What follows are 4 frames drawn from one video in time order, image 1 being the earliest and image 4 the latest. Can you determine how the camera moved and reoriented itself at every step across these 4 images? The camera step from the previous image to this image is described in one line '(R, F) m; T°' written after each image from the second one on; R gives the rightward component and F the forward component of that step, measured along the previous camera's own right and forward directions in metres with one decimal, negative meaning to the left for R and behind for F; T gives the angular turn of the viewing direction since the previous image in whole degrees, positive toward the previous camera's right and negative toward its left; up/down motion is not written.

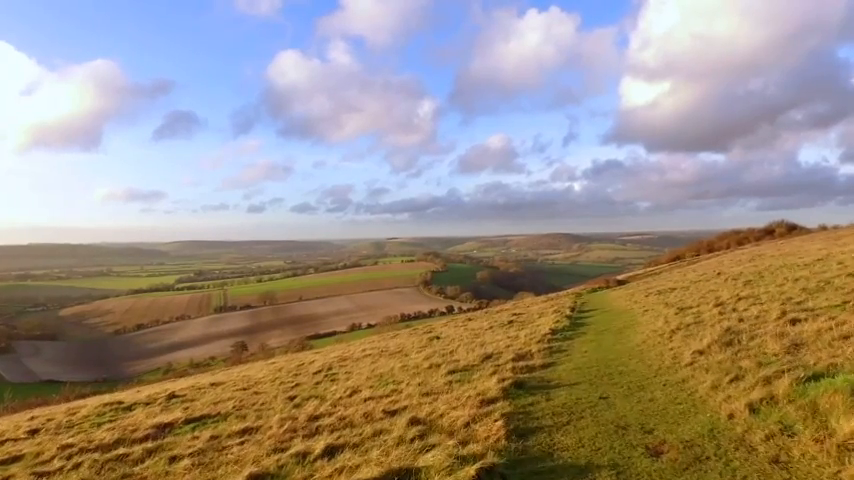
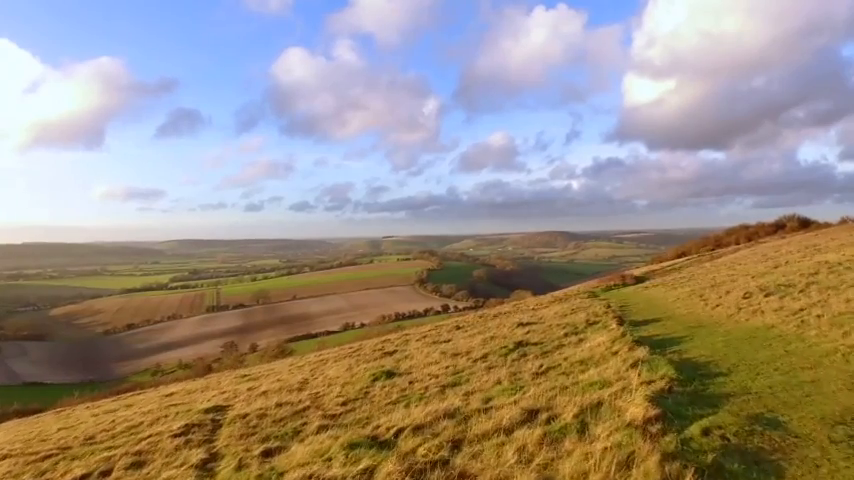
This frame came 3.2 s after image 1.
(+0.5, +3.7) m; 0°
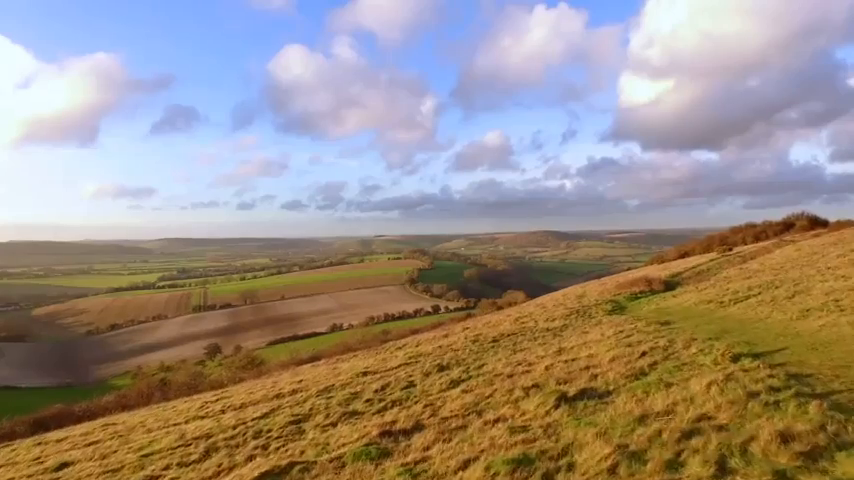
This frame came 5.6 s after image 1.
(+0.4, +4.1) m; +1°
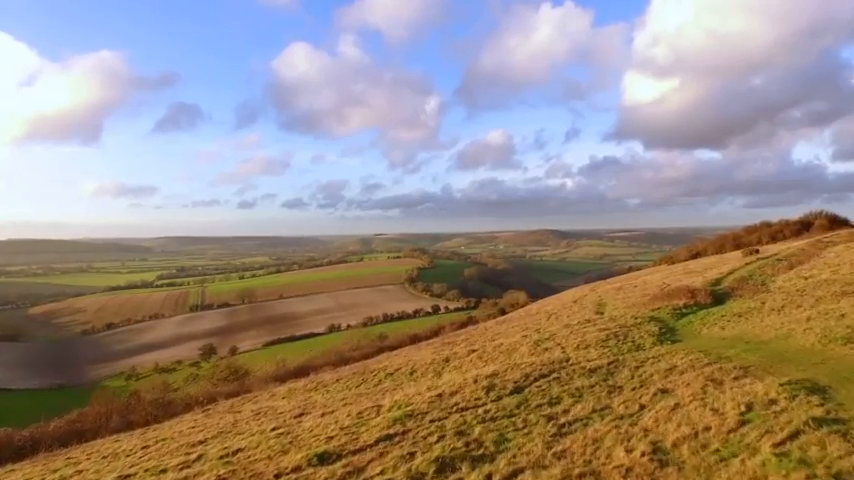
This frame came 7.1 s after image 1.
(+0.1, +3.1) m; 0°
